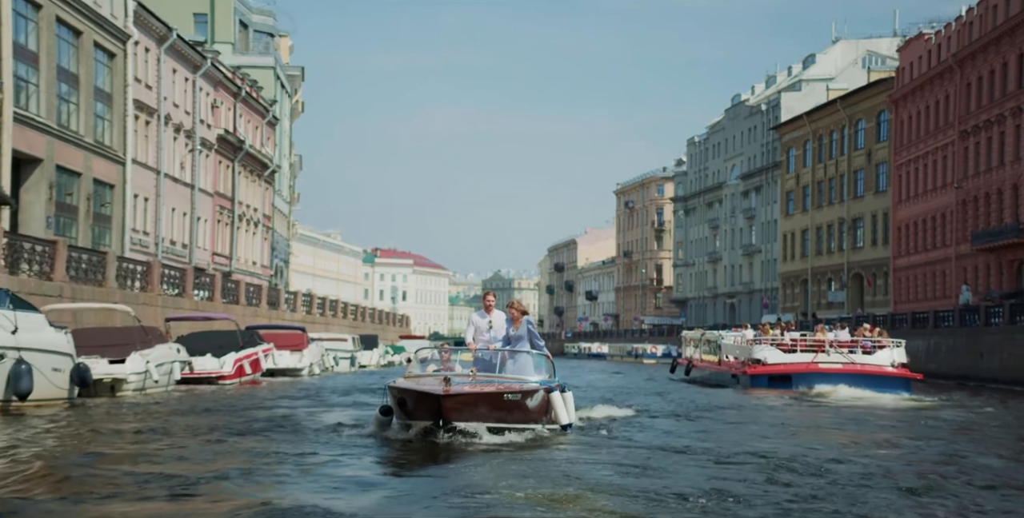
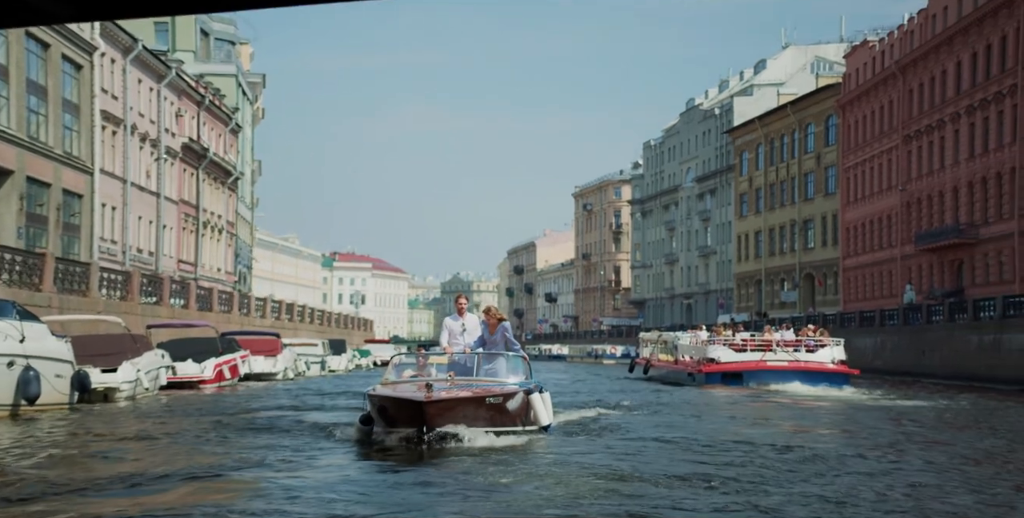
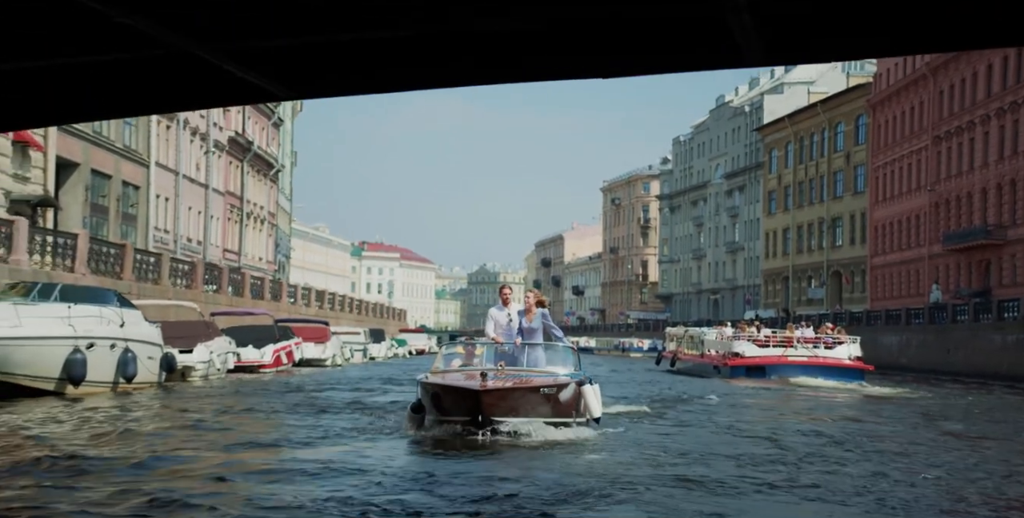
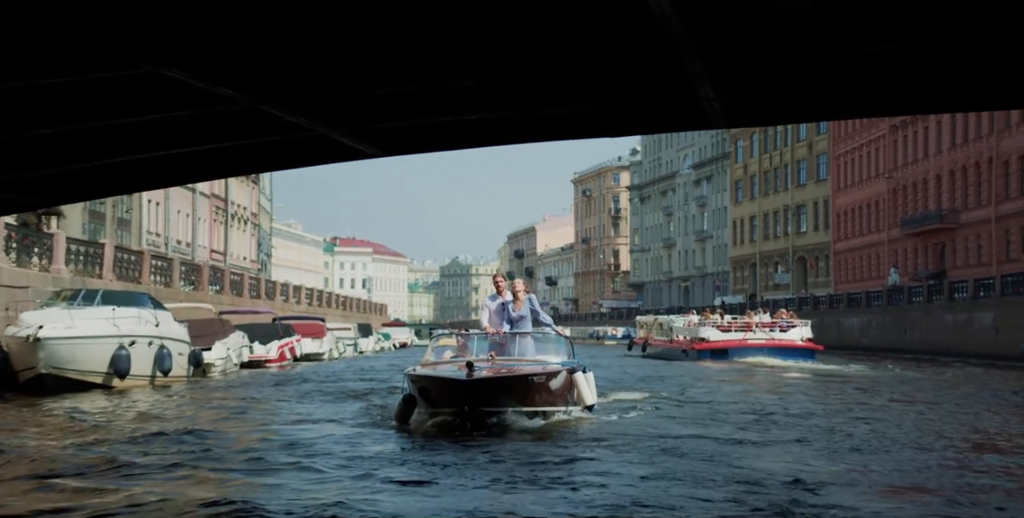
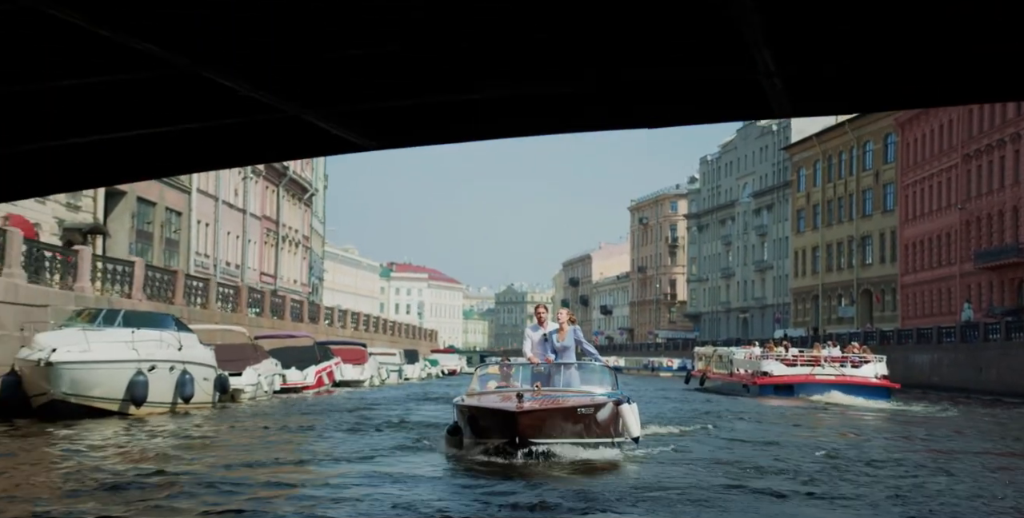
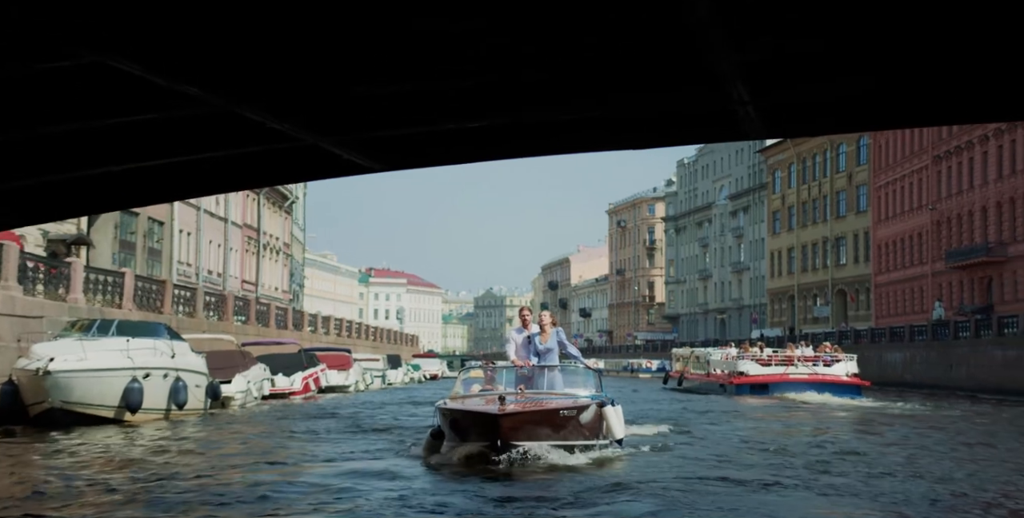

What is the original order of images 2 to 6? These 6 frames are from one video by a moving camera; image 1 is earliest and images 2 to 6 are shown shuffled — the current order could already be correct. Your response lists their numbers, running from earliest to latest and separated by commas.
2, 3, 5, 6, 4
